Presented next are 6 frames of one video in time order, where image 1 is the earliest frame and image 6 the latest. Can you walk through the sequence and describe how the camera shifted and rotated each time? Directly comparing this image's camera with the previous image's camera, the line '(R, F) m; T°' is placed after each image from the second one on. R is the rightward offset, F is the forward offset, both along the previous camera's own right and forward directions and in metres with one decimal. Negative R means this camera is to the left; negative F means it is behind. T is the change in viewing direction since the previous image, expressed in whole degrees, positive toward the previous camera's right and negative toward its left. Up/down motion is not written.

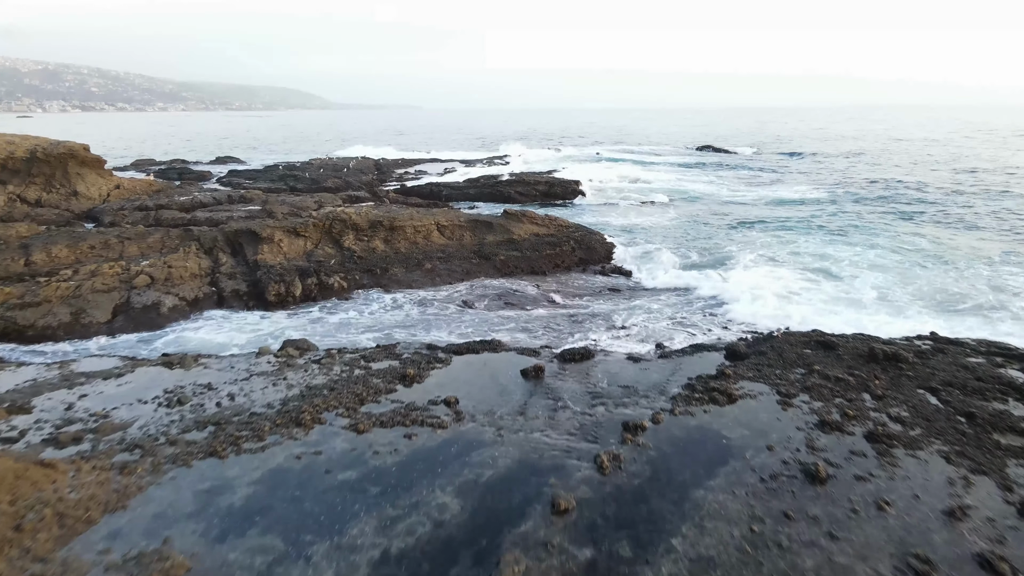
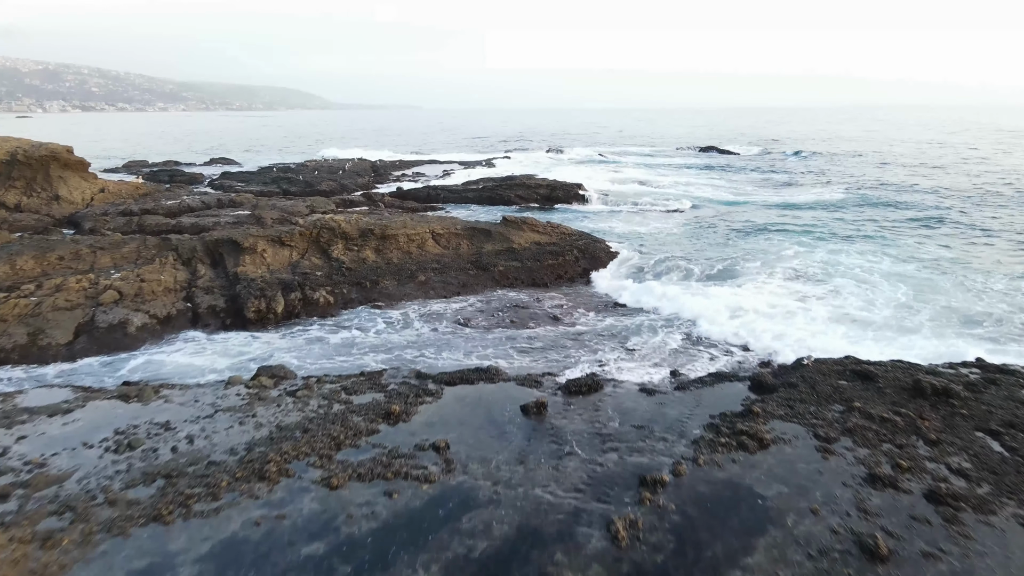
(0.0, +0.9) m; 0°
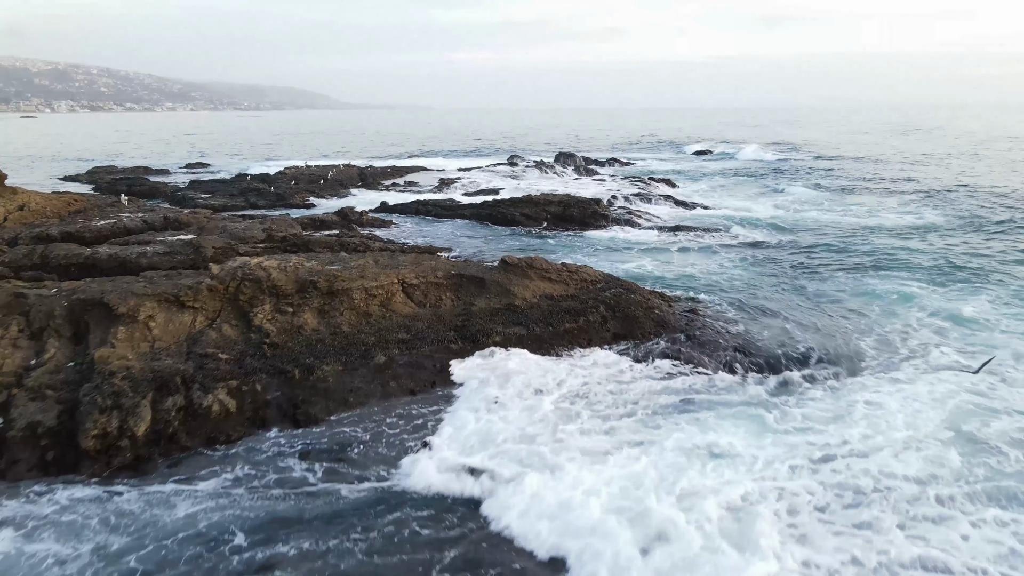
(+0.1, +4.0) m; -1°
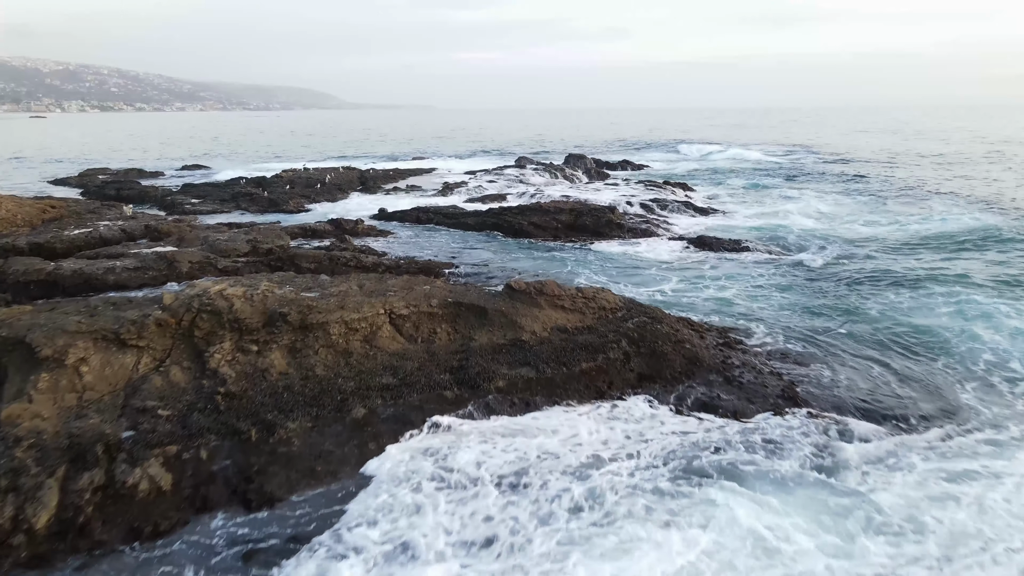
(0.0, +1.5) m; -1°
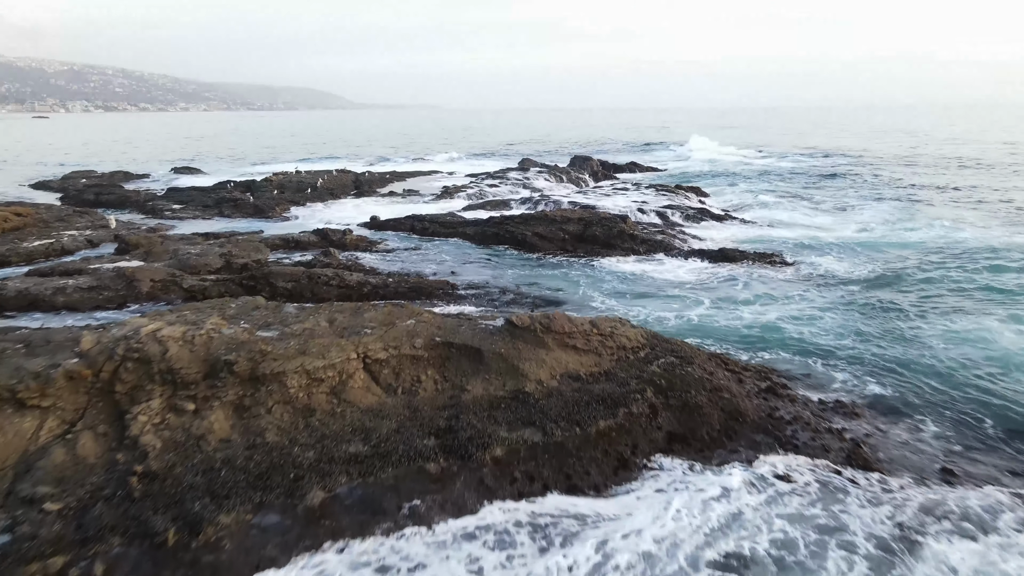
(0.0, +1.6) m; 0°
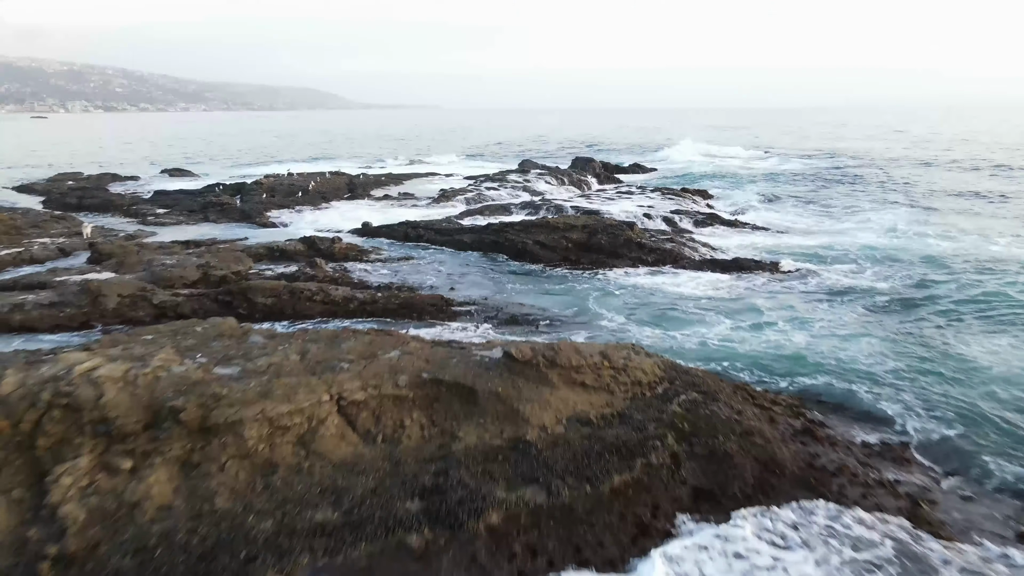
(0.0, +1.0) m; 0°
